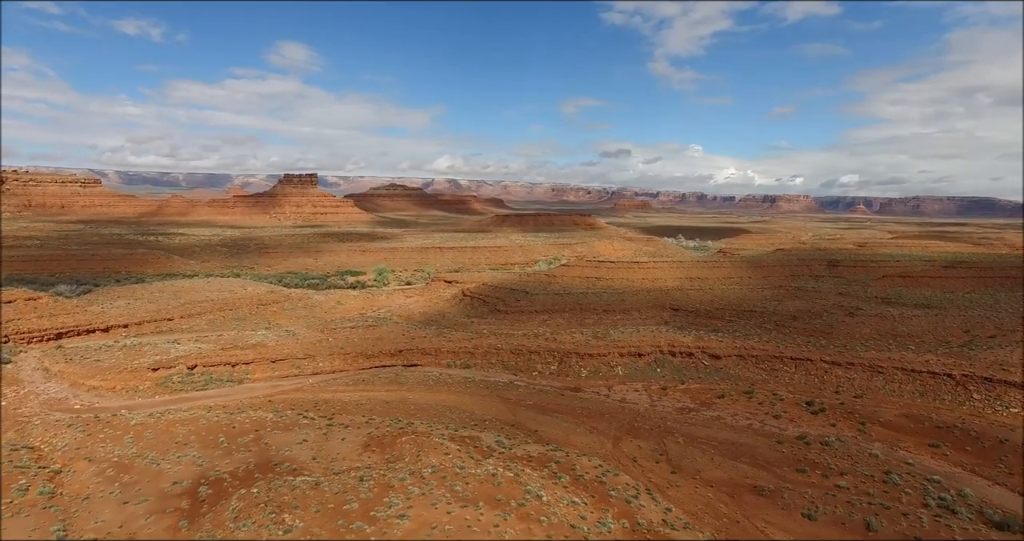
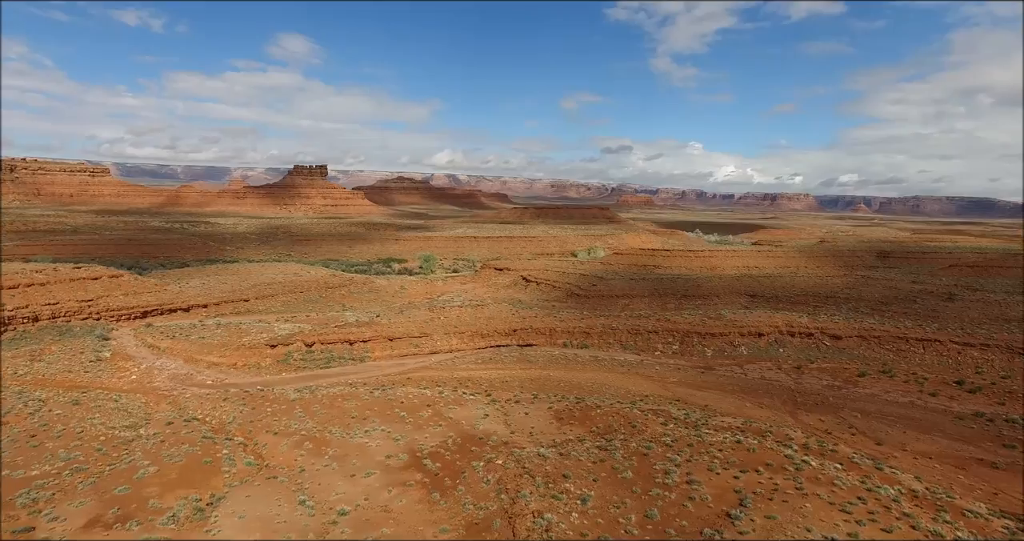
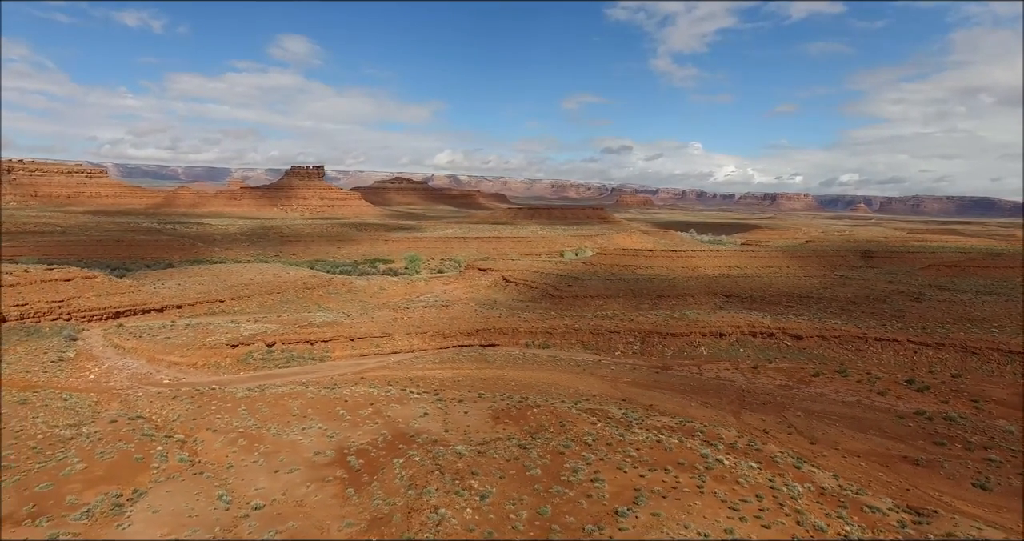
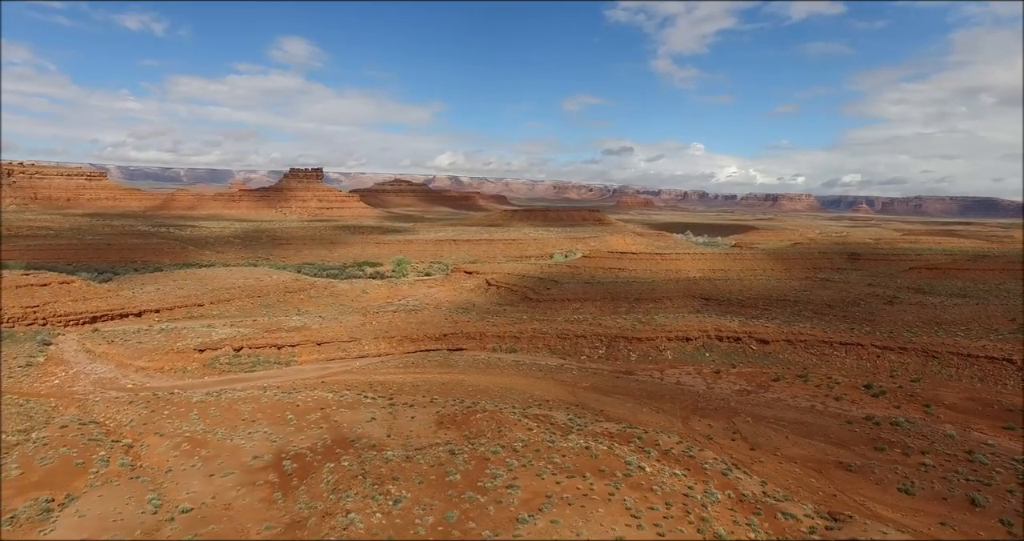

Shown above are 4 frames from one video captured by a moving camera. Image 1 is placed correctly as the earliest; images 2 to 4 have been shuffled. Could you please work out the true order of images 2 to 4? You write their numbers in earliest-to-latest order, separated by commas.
4, 3, 2
